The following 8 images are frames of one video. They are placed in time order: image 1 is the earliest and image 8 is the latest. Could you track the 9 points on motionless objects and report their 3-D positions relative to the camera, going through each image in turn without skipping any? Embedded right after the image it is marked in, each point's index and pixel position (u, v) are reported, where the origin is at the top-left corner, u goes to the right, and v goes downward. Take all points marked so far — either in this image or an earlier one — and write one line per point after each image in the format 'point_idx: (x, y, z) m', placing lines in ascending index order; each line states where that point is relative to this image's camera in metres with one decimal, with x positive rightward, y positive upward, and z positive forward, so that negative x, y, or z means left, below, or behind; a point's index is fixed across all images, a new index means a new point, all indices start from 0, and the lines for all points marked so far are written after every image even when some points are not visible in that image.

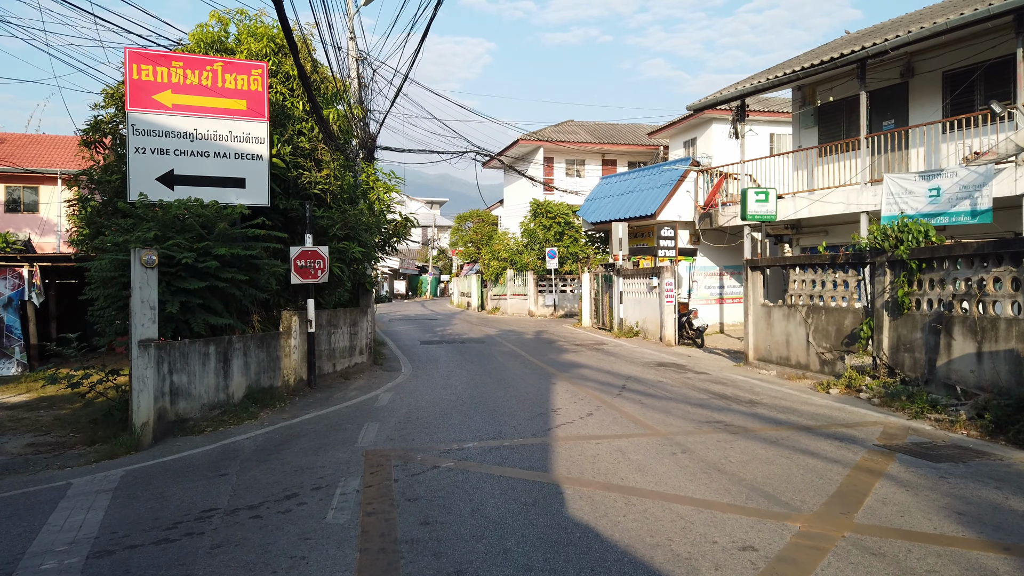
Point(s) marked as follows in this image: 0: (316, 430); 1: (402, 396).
0: (-2.2, -1.6, +8.6) m
1: (-1.5, -1.5, +10.7) m
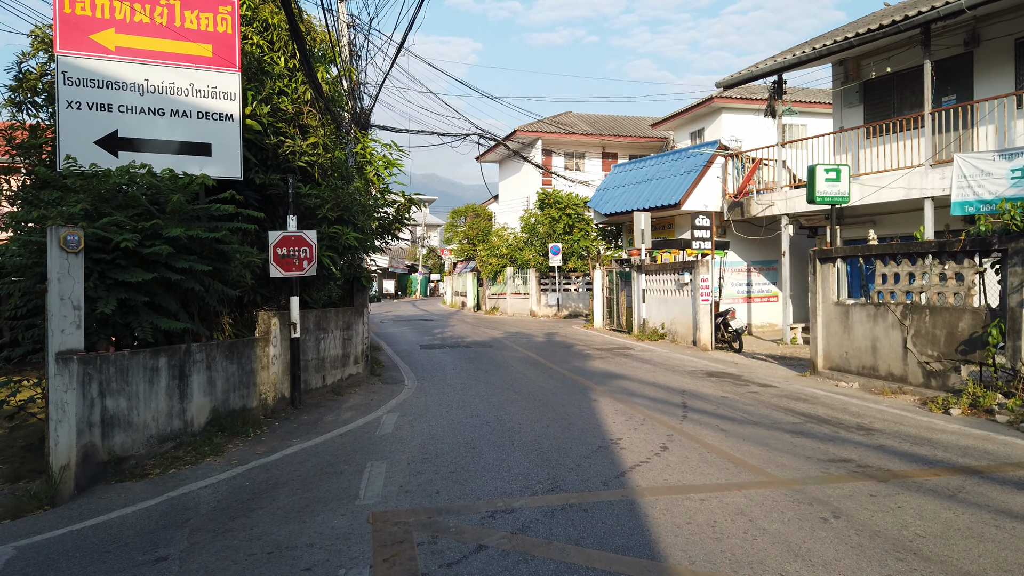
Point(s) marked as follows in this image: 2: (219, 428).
0: (-1.7, -1.5, +6.3) m
1: (-1.1, -1.4, +8.4) m
2: (-3.0, -1.4, +7.7) m
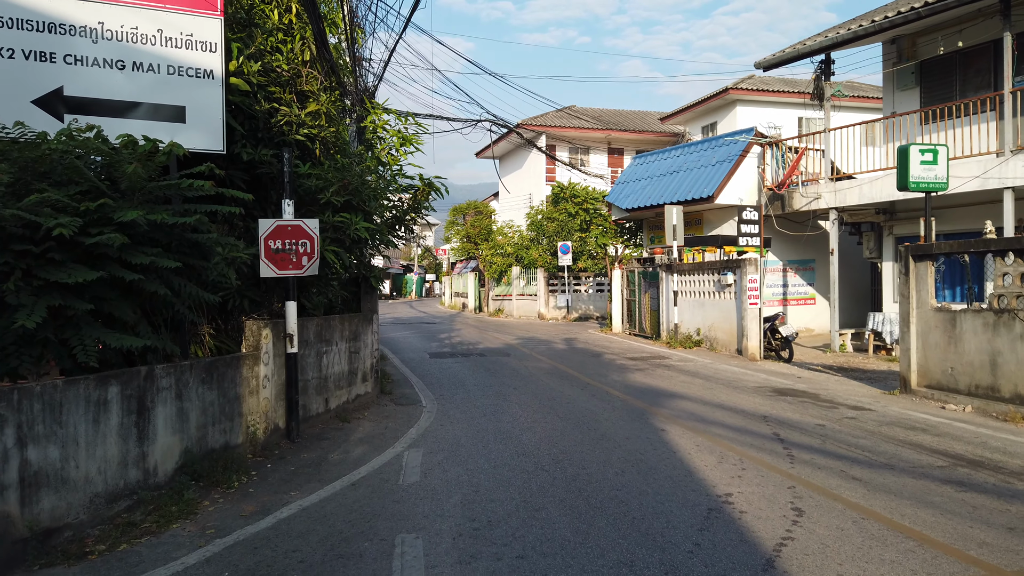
0: (-1.2, -1.6, +4.5) m
1: (-0.6, -1.5, +6.6) m
2: (-2.5, -1.4, +5.9) m
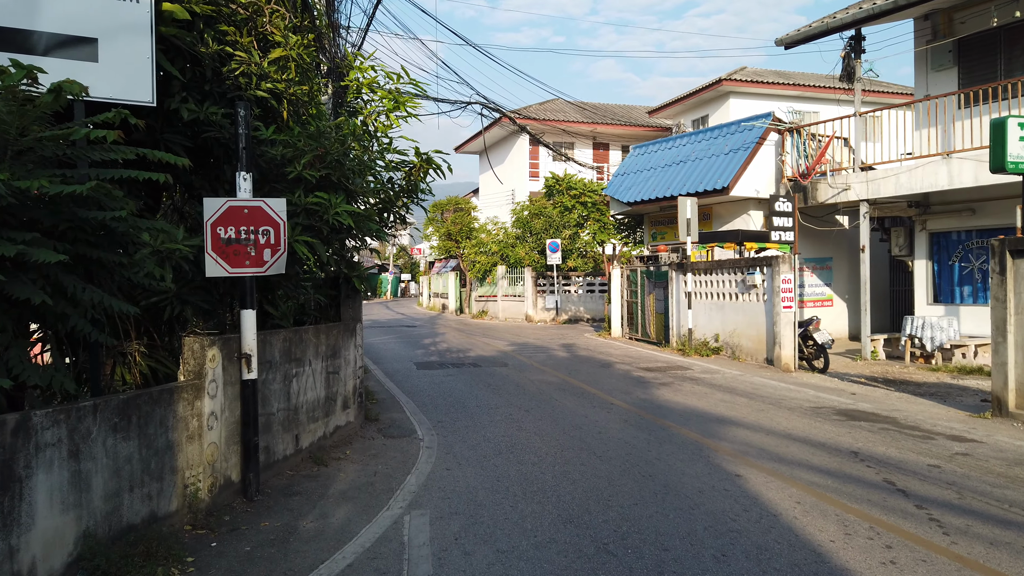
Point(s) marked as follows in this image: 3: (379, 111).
0: (-0.9, -1.6, +2.6) m
1: (-0.3, -1.5, +4.7) m
2: (-2.2, -1.5, +4.0) m
3: (-1.2, +1.7, +7.1) m
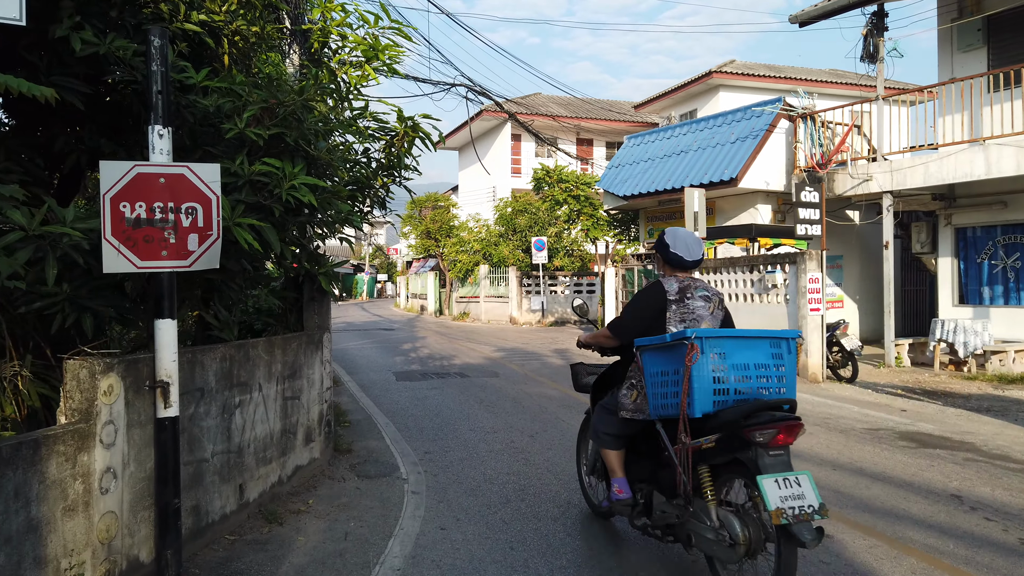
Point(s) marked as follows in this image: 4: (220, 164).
0: (-0.7, -1.6, +1.1) m
1: (-0.2, -1.5, +3.2) m
2: (-2.0, -1.5, +2.4) m
3: (-1.2, +1.7, +5.6) m
4: (-1.6, +0.6, +4.1) m
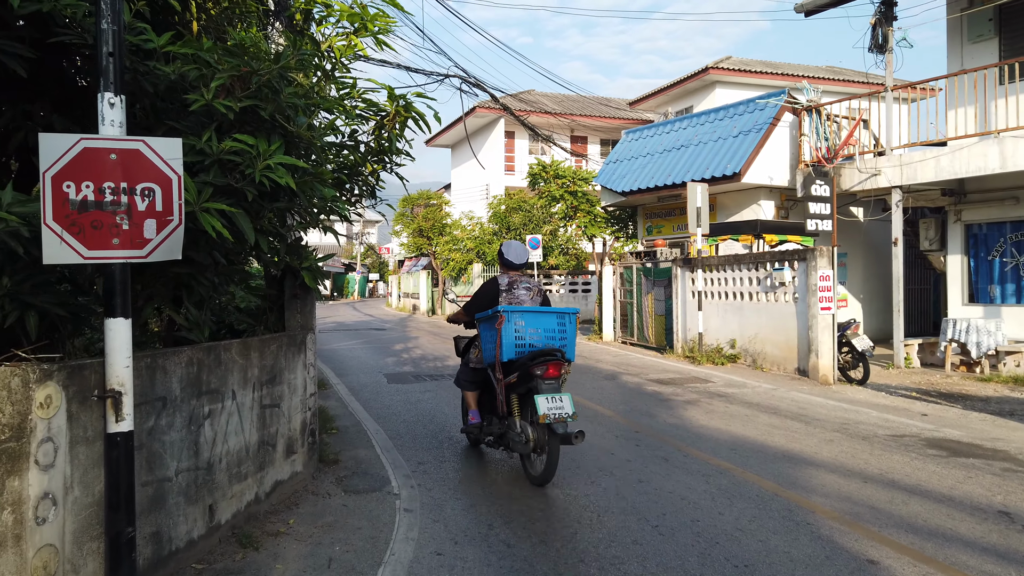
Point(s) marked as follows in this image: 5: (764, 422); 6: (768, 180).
0: (-0.6, -1.6, +0.5) m
1: (-0.1, -1.5, +2.7) m
2: (-1.9, -1.4, +1.9) m
3: (-1.1, +1.7, +5.1) m
4: (-1.5, +0.7, +3.5) m
5: (+2.6, -1.4, +8.0) m
6: (+5.0, +2.1, +15.0) m
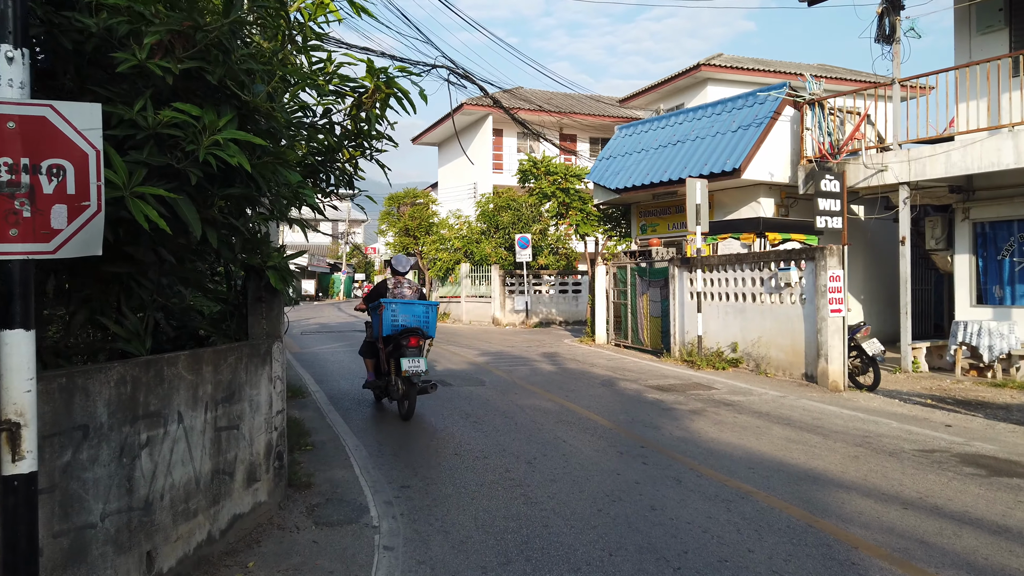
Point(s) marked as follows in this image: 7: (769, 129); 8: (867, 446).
0: (-0.5, -1.6, -0.1) m
1: (-0.1, -1.5, +2.0) m
2: (-1.9, -1.5, +1.2) m
3: (-1.2, +1.7, +4.4) m
4: (-1.5, +0.7, +2.8) m
5: (+2.6, -1.4, +7.3) m
6: (+4.8, +2.1, +14.4) m
7: (+4.8, +3.0, +14.3) m
8: (+3.2, -1.4, +6.8) m
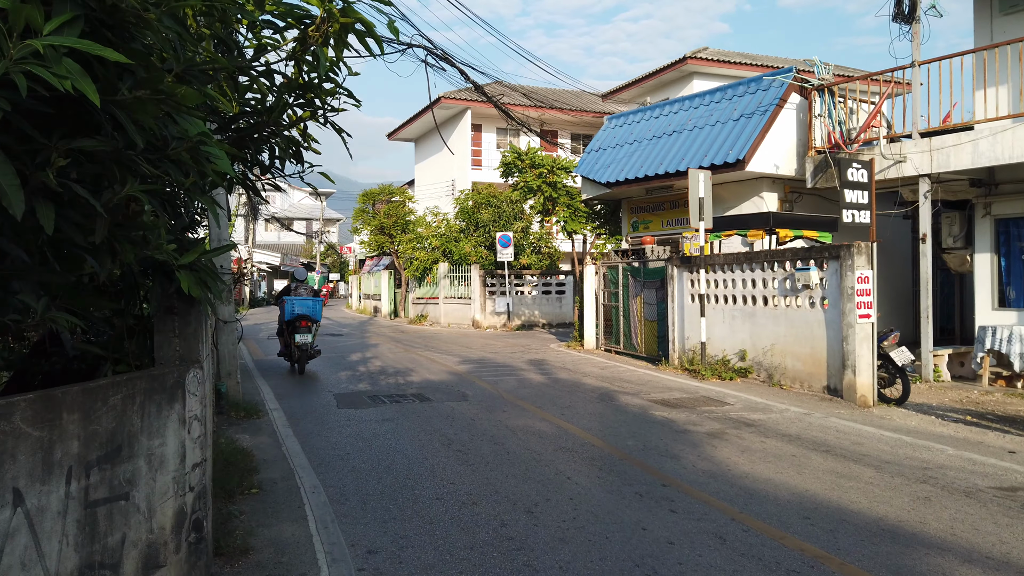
0: (-0.4, -1.6, -1.4) m
1: (0.0, -1.5, +0.8) m
2: (-1.8, -1.5, -0.1) m
3: (-1.1, +1.6, +3.1) m
4: (-1.4, +0.6, +1.5) m
5: (+2.5, -1.4, +6.2) m
6: (+4.5, +2.1, +13.3) m
7: (+4.5, +2.9, +13.2) m
8: (+3.1, -1.4, +5.6) m
